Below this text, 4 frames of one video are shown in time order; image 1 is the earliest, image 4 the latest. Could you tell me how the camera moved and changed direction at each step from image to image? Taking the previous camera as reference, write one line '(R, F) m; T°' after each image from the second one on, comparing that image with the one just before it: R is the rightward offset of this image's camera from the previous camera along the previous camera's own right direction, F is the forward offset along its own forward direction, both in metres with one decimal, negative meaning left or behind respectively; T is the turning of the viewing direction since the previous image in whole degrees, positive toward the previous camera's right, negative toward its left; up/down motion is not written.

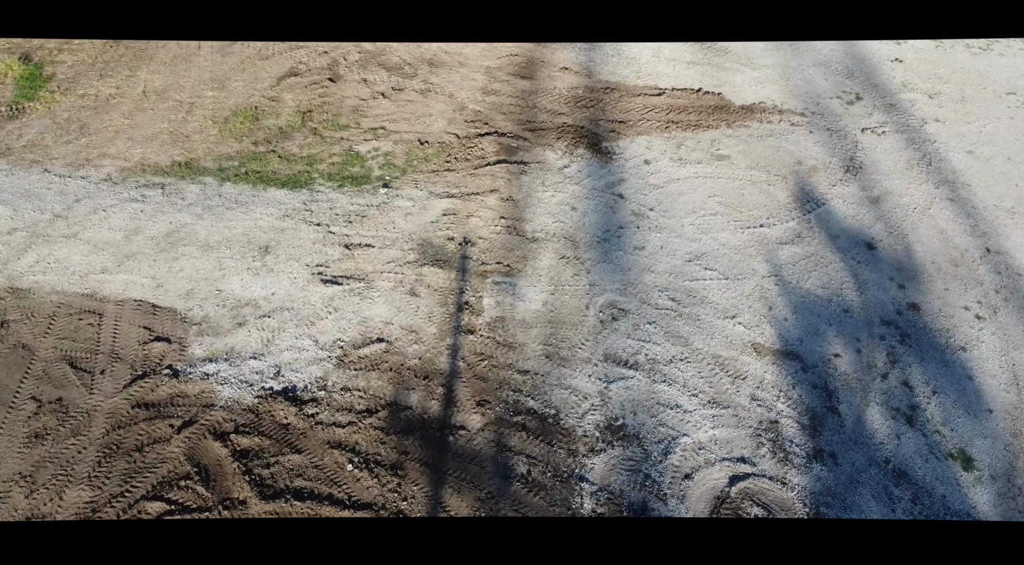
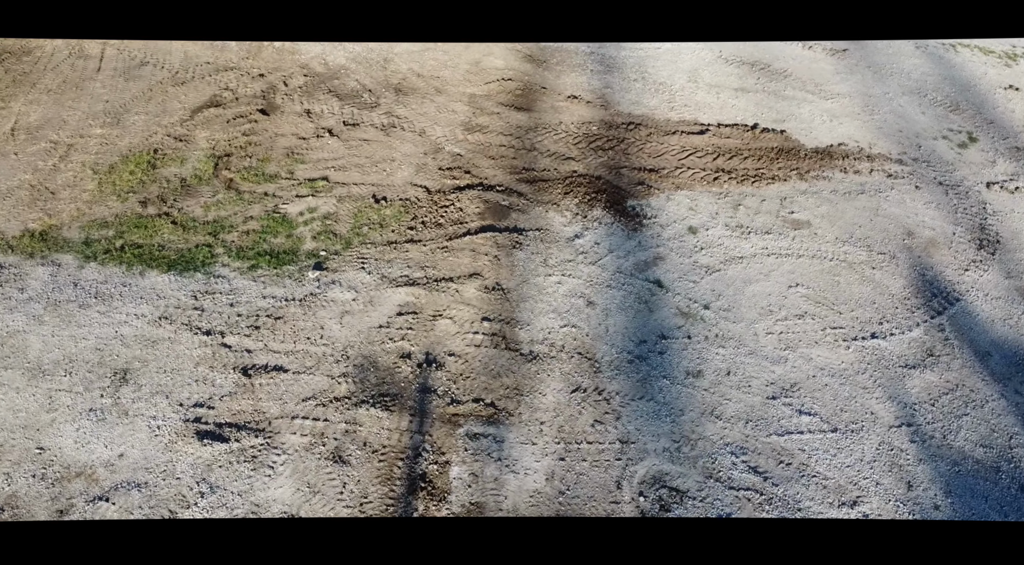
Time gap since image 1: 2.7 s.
(+0.1, +2.3) m; 0°
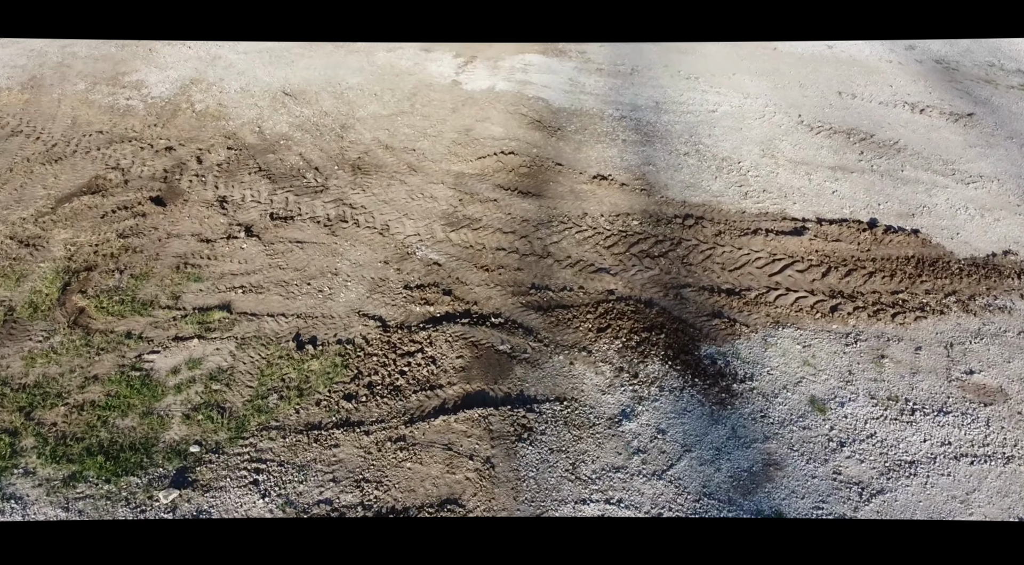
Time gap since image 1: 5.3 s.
(0.0, +2.1) m; 0°
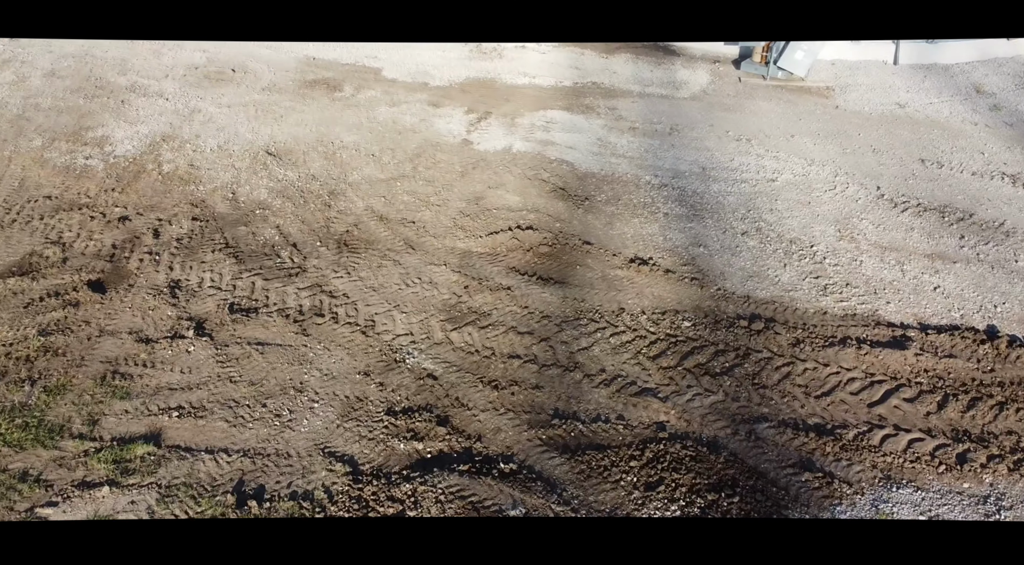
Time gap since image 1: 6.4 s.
(0.0, +0.9) m; -1°
